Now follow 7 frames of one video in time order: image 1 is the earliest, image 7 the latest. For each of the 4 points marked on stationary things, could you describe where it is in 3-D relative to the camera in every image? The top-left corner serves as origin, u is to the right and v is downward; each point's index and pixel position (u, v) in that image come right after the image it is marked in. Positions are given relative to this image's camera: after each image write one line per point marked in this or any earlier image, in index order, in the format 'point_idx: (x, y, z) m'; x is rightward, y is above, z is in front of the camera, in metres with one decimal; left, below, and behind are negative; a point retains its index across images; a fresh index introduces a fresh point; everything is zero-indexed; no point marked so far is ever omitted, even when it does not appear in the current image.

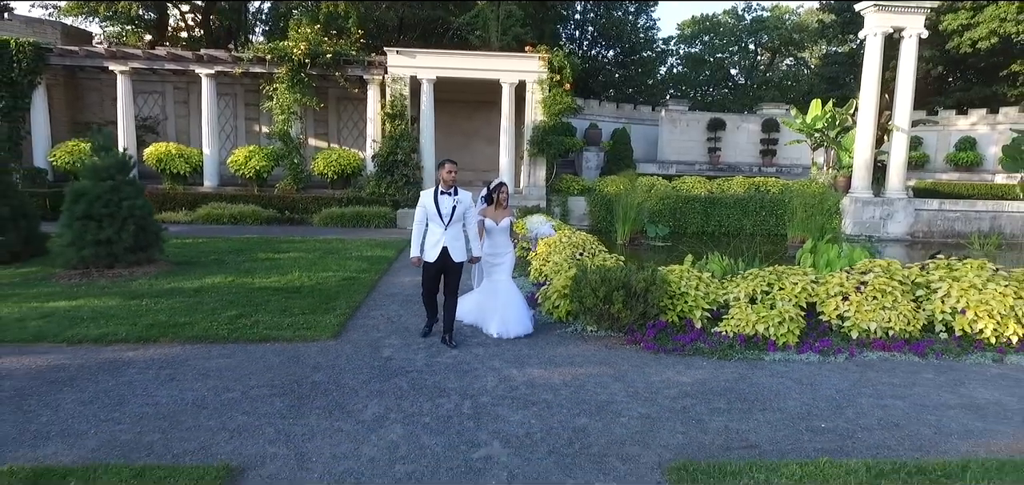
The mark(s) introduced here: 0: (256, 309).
0: (-2.2, -0.6, +5.6) m
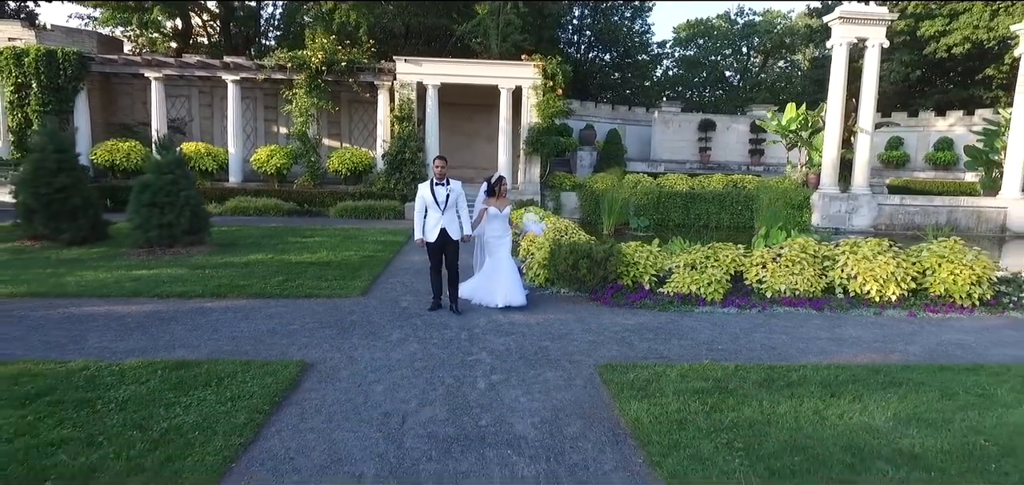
0: (-2.3, -0.4, +7.0) m
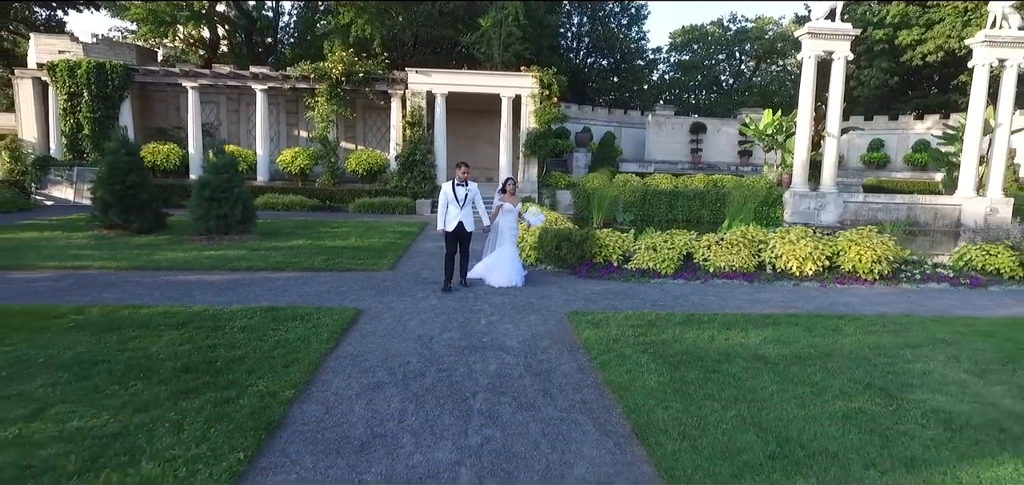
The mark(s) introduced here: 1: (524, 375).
0: (-2.3, -0.2, +8.7) m
1: (+0.1, -0.8, +4.2) m
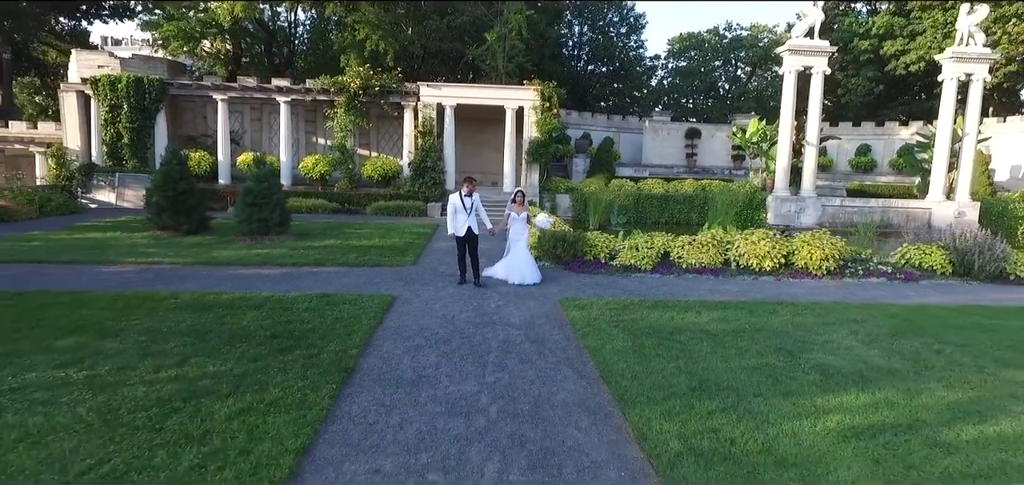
0: (-2.3, -0.2, +10.1) m
1: (+0.1, -0.8, +5.7) m
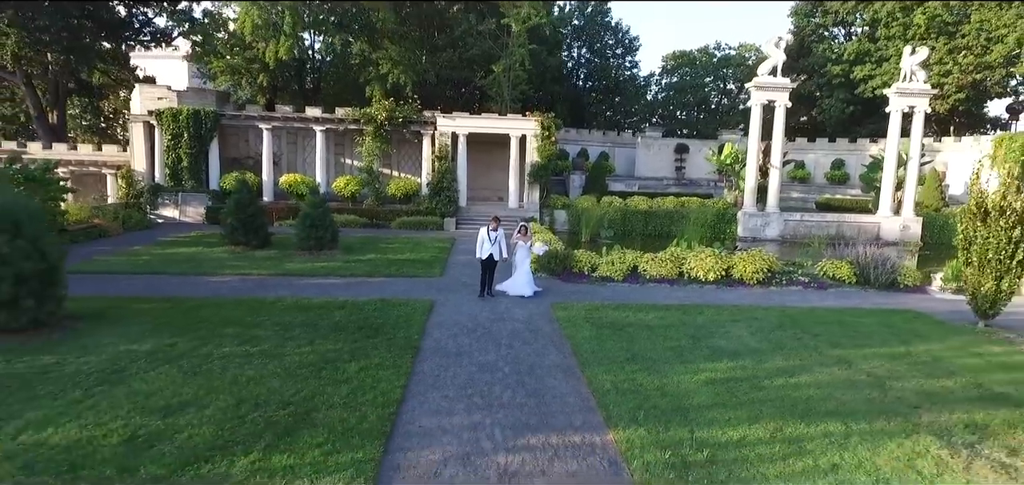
0: (-2.2, -0.5, +13.0) m
1: (+0.2, -1.1, +8.6) m
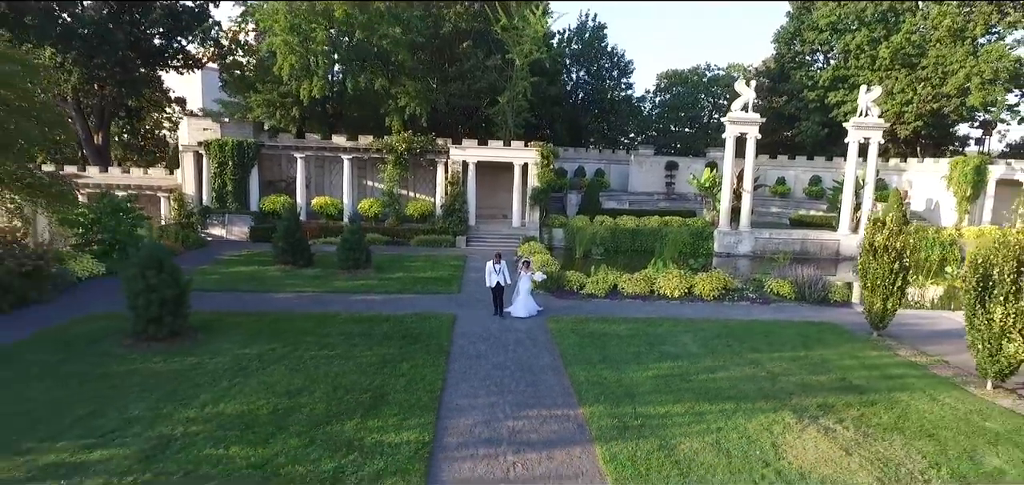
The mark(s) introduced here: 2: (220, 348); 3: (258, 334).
0: (-2.1, -1.0, +16.0) m
1: (+0.2, -1.7, +11.5) m
2: (-4.6, -1.7, +10.4) m
3: (-4.3, -1.6, +11.3) m
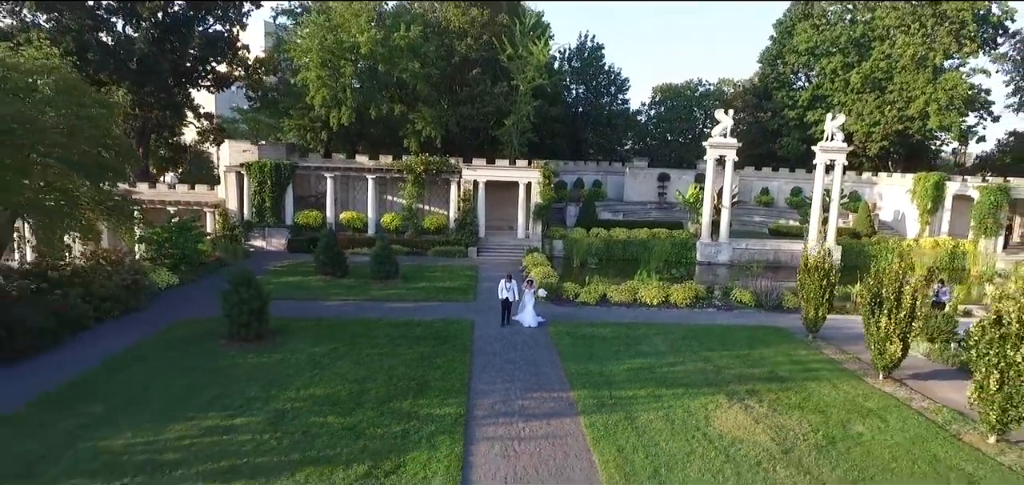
0: (-1.9, -1.5, +19.1) m
1: (+0.4, -2.2, +14.6) m
2: (-4.4, -2.2, +13.6) m
3: (-4.2, -2.0, +14.4) m
